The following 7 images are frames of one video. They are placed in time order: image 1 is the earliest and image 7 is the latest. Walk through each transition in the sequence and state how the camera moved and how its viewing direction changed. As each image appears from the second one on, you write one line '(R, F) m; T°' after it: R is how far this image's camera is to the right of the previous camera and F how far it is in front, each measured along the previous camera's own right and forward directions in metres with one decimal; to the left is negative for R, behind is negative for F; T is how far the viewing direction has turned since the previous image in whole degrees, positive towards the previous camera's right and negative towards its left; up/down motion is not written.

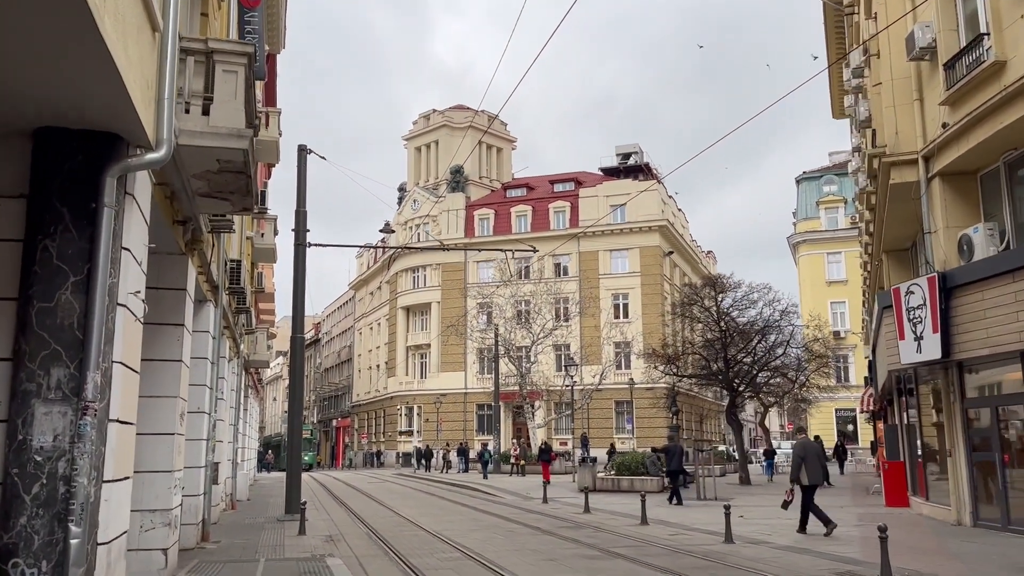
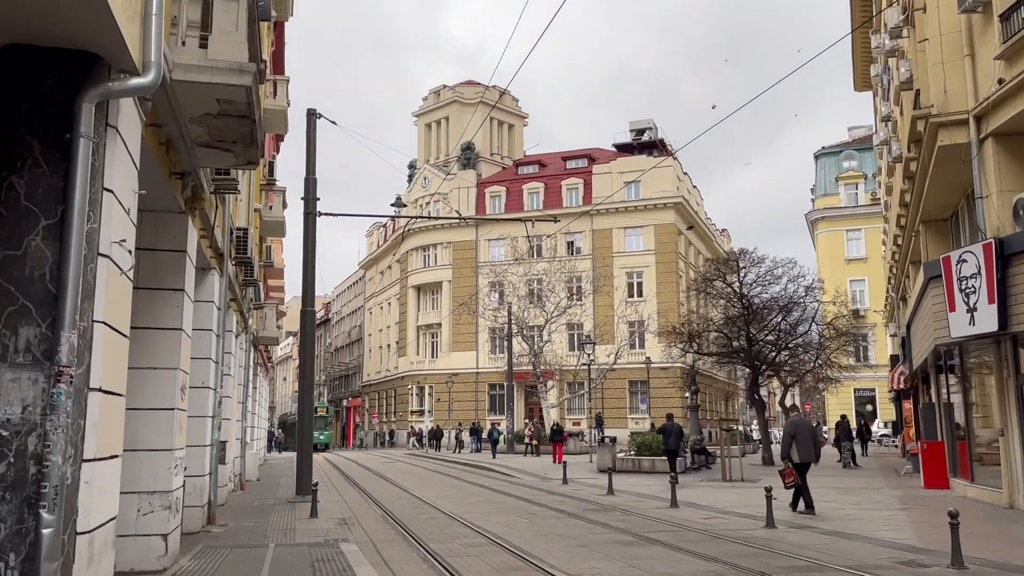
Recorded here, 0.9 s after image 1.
(-0.2, +0.9) m; -1°
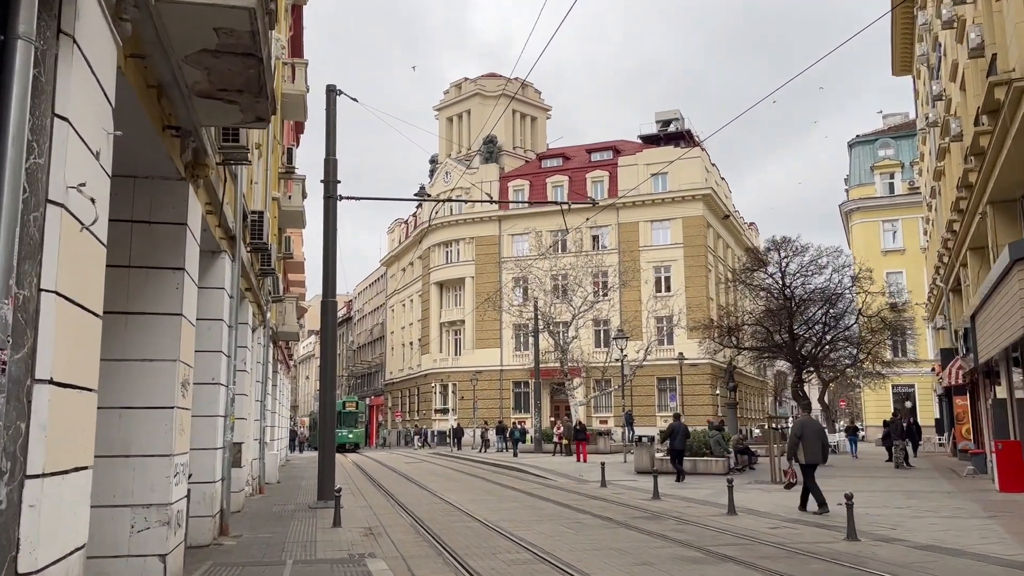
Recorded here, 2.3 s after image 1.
(-0.3, +1.4) m; -1°
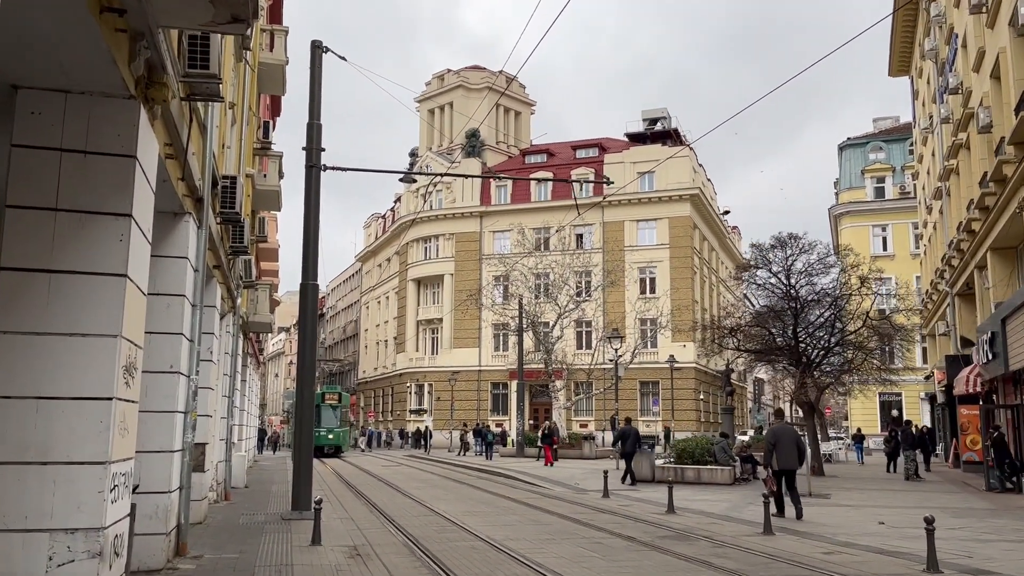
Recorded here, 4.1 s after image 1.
(-0.5, +1.9) m; +2°
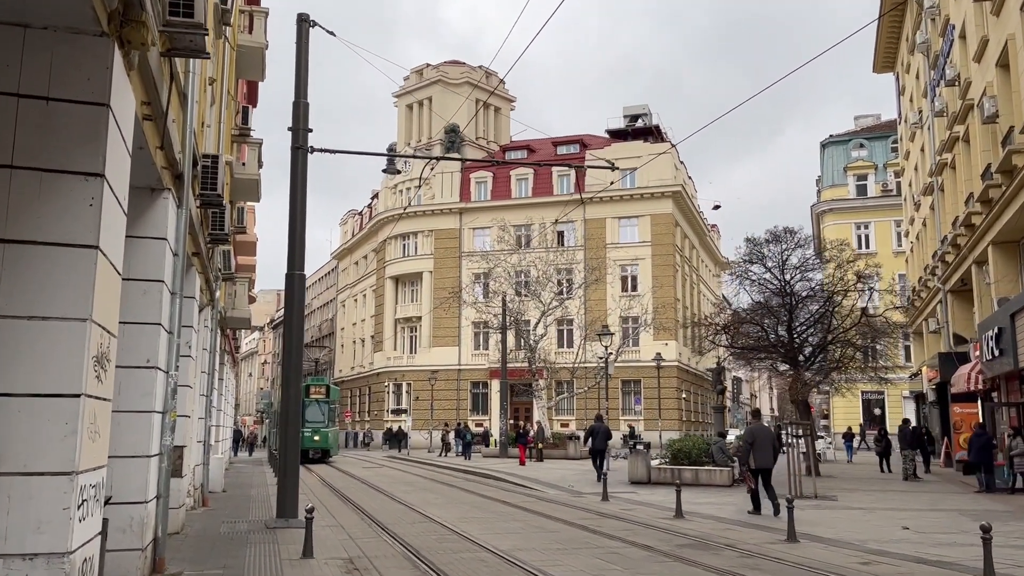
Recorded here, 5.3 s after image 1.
(-0.4, +0.9) m; +2°
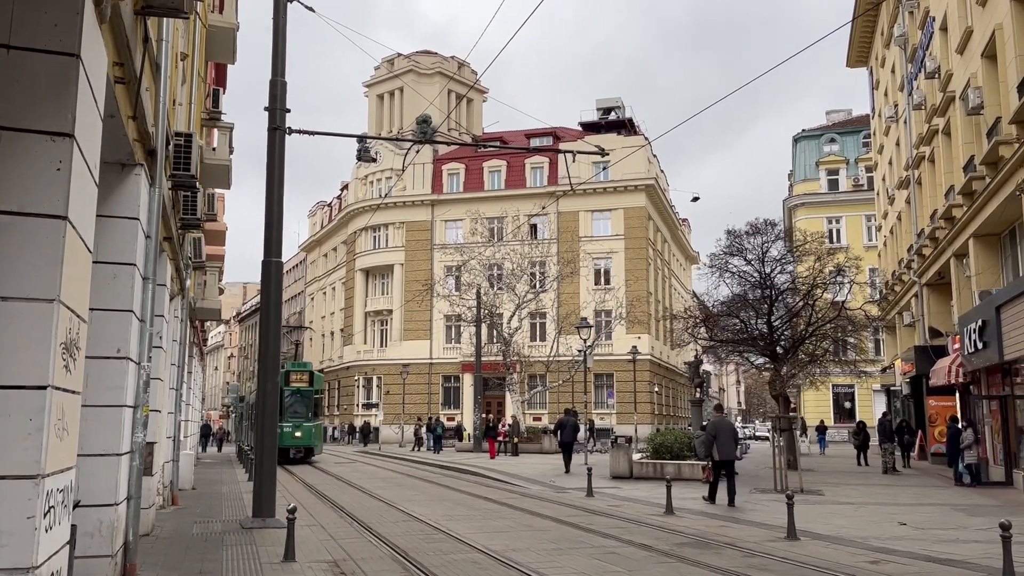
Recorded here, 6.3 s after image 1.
(-0.3, +0.5) m; +2°
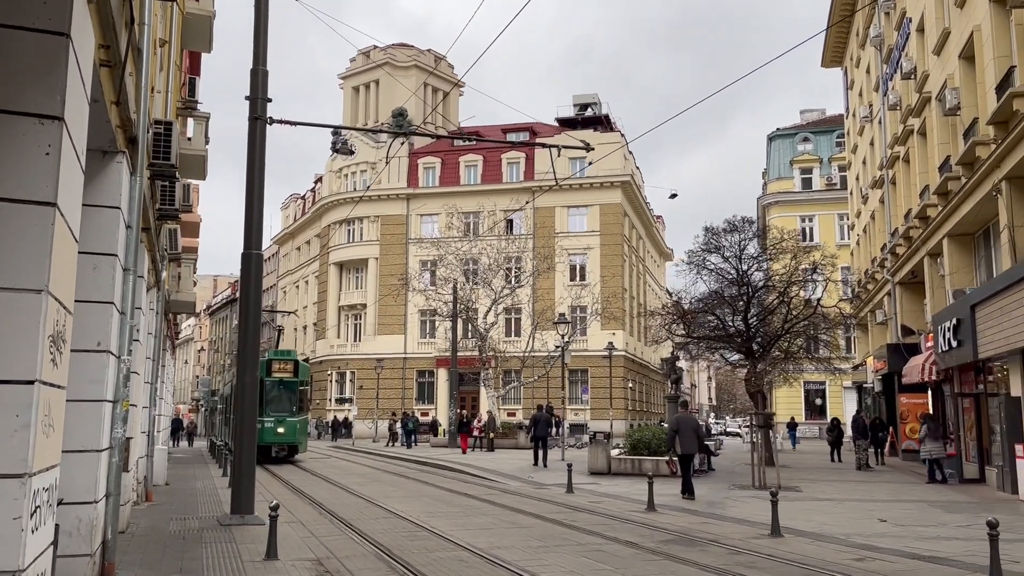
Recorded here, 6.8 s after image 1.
(-0.2, +0.1) m; +2°
